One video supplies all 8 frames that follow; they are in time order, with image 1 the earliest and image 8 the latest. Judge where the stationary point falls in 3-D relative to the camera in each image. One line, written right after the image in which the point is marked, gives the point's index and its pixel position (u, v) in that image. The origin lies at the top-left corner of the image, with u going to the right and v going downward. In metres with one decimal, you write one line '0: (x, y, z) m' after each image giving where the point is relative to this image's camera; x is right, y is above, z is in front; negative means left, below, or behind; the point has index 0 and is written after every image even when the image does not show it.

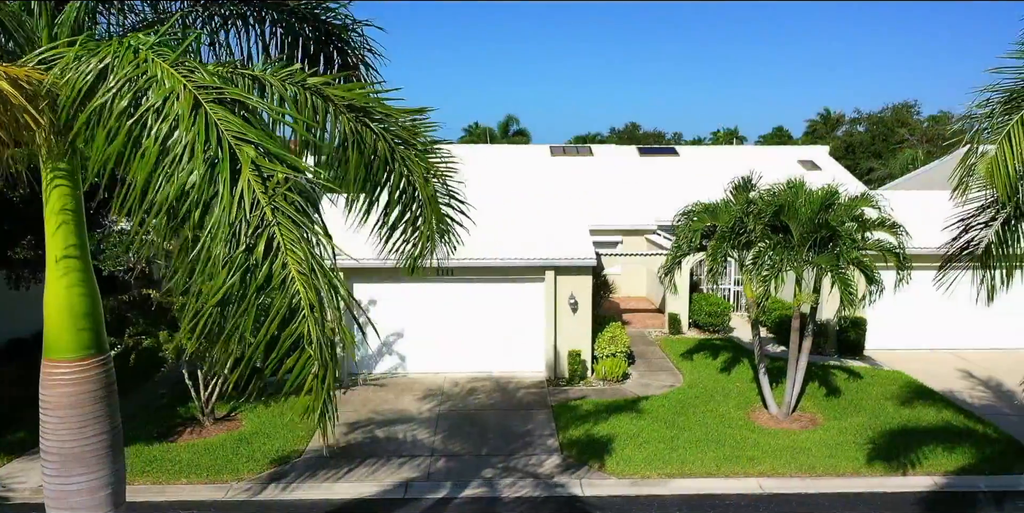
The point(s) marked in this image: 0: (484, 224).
0: (-0.6, +0.8, +15.2) m
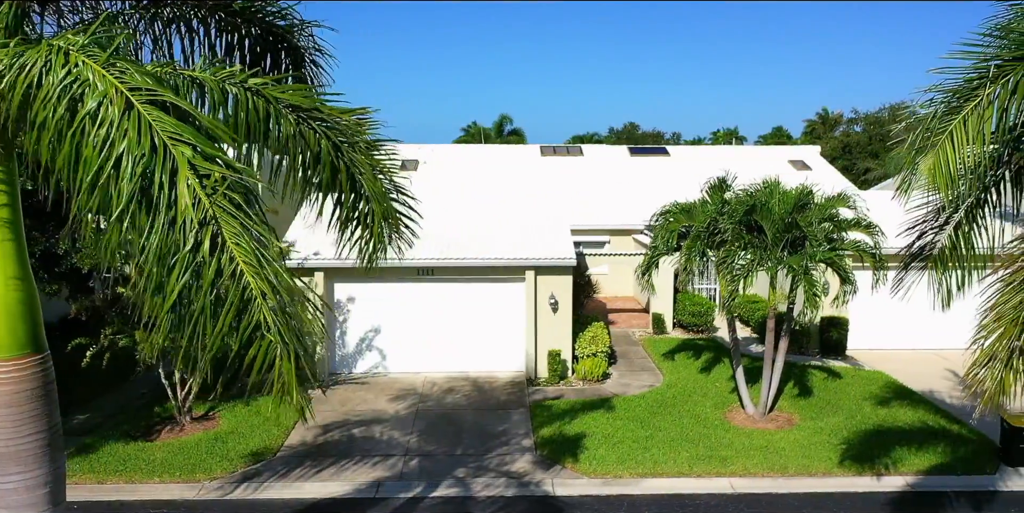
0: (-0.9, +0.8, +15.2) m
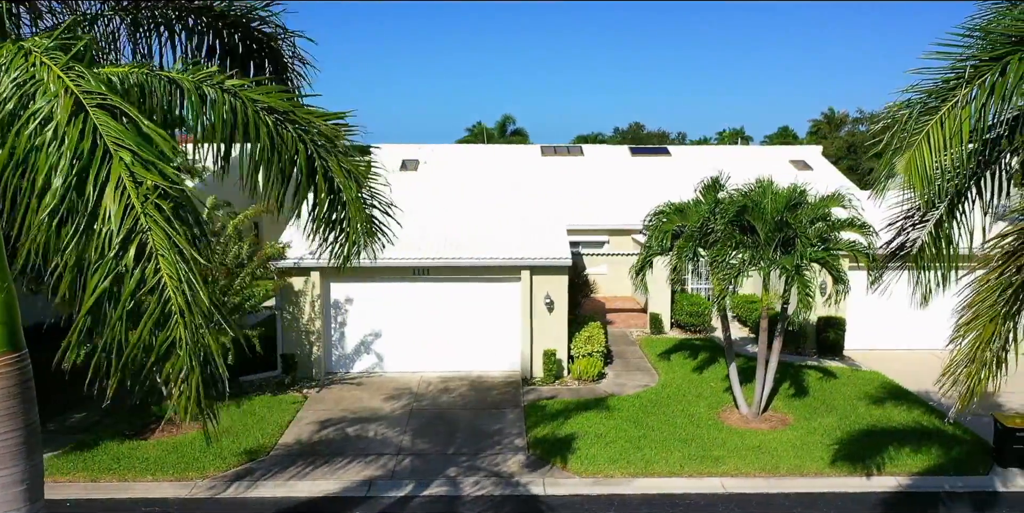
0: (-1.0, +0.8, +15.2) m
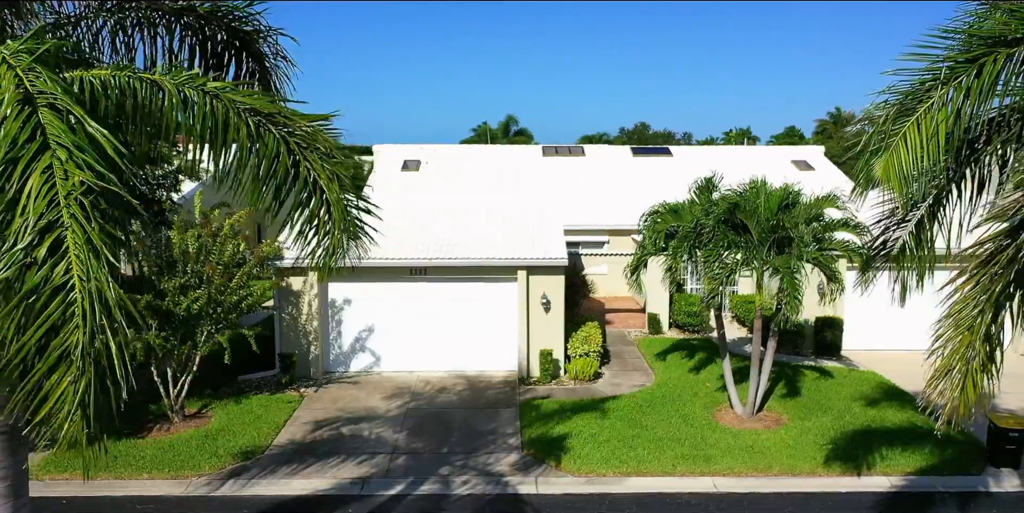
0: (-1.1, +0.8, +15.3) m
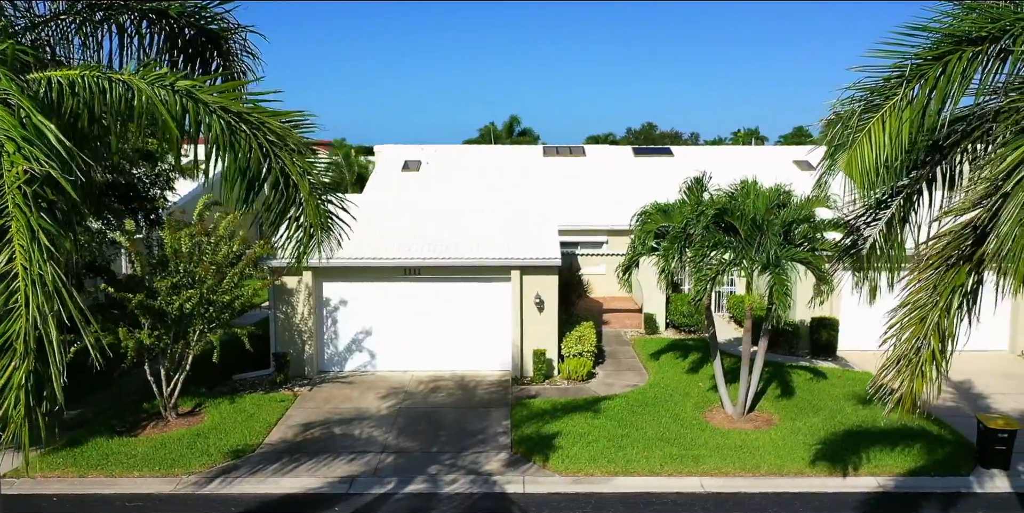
0: (-1.2, +0.8, +15.3) m
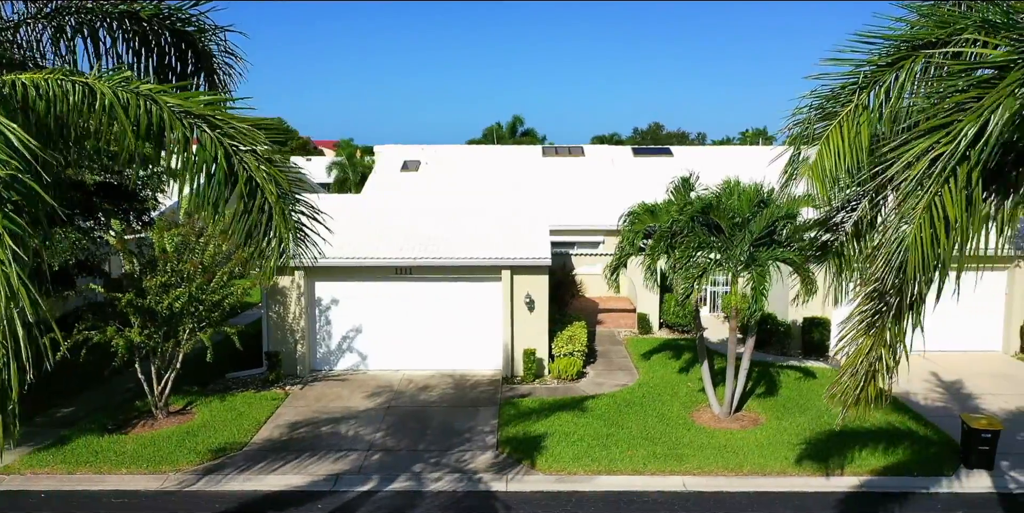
0: (-1.3, +0.8, +15.4) m
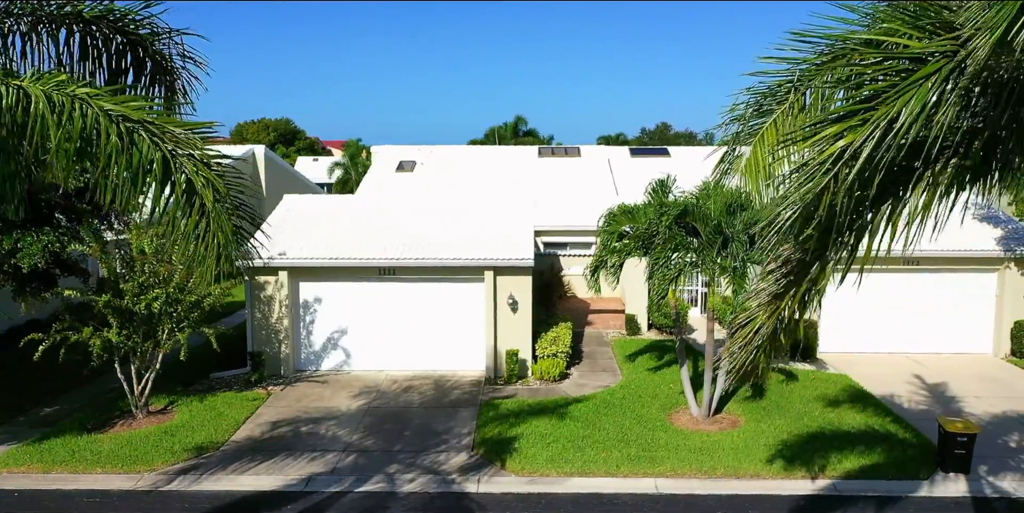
0: (-1.6, +0.7, +15.4) m
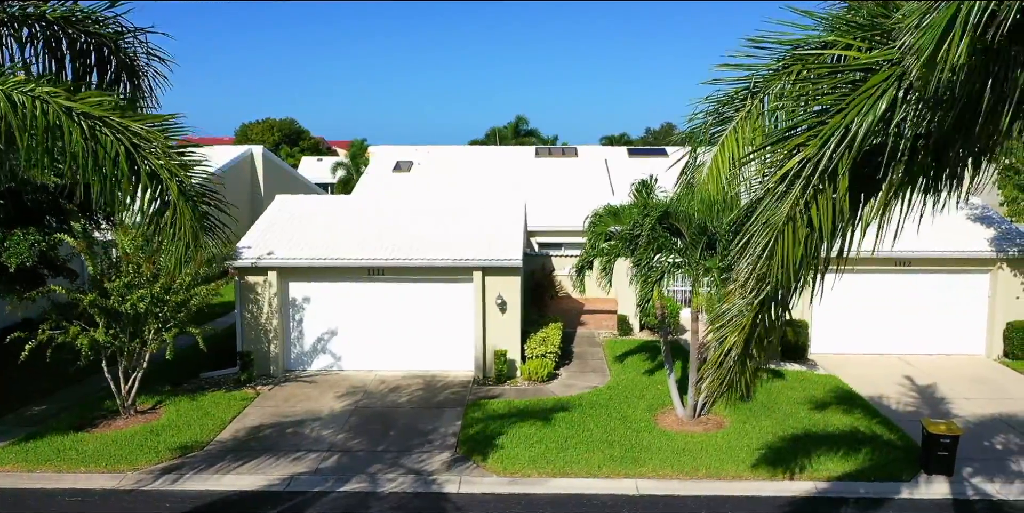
0: (-1.8, +0.7, +15.4) m
